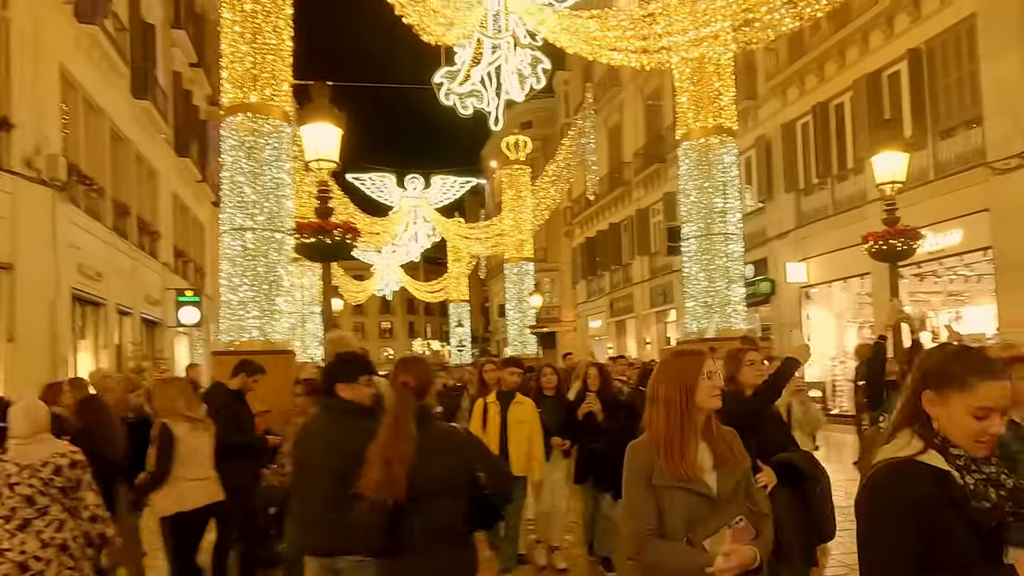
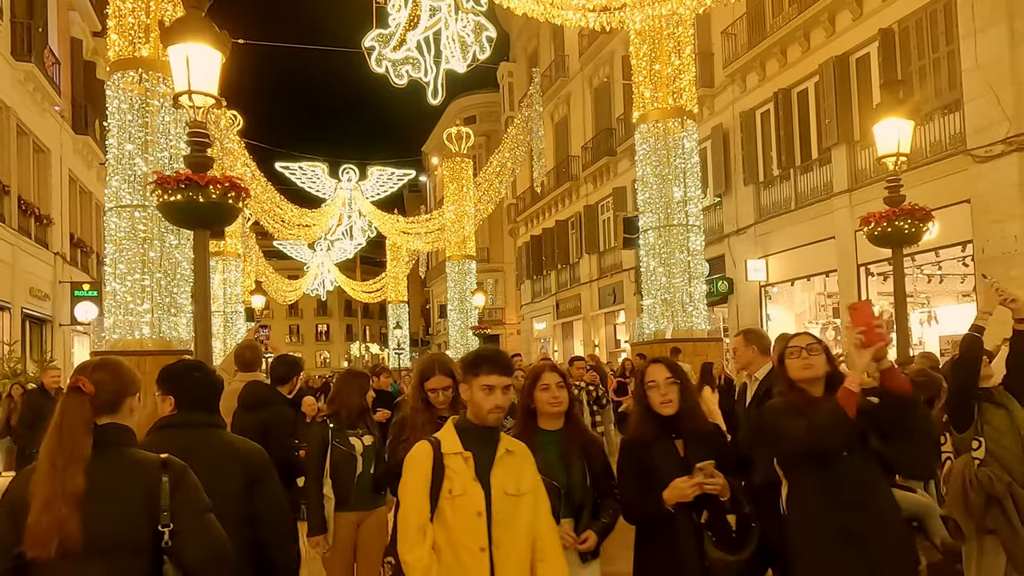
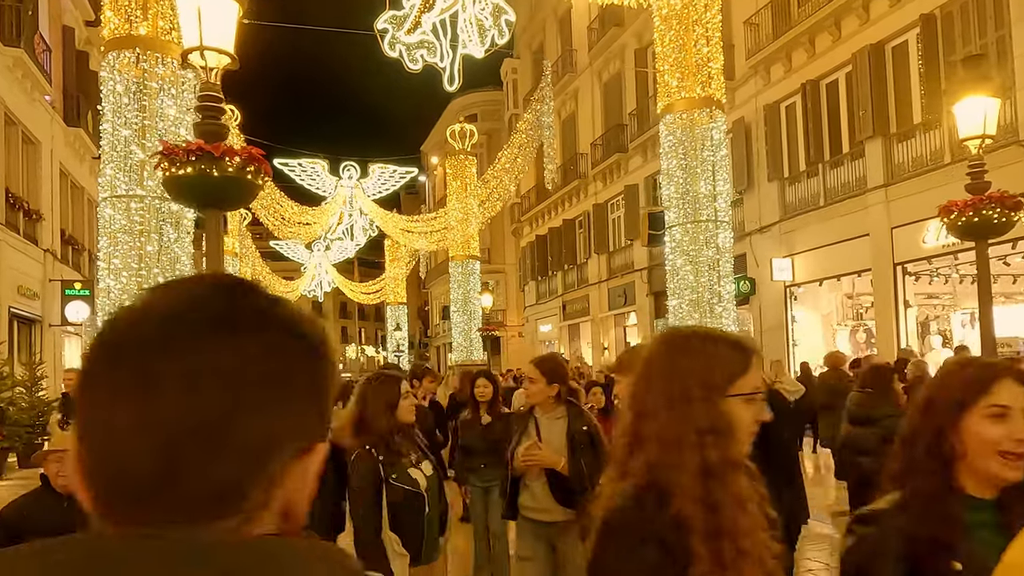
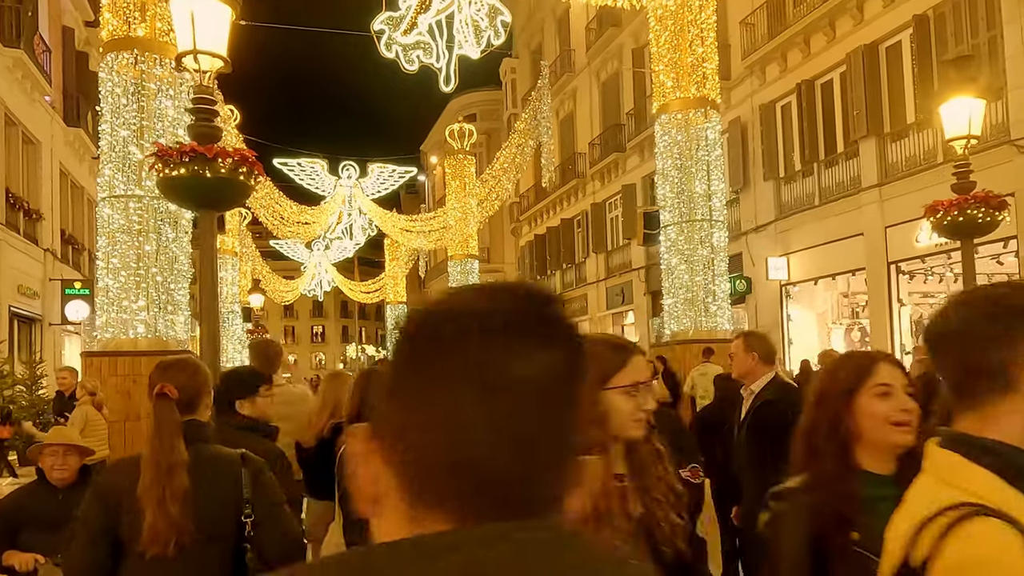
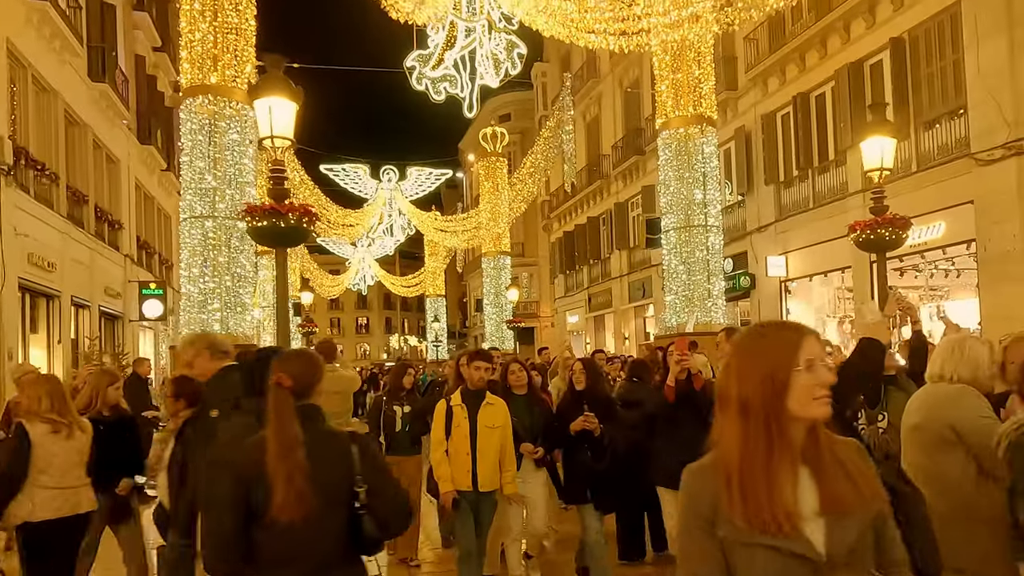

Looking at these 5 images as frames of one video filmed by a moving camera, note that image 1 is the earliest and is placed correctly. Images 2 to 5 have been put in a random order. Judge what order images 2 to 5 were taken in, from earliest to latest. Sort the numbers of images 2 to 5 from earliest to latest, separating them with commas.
5, 2, 4, 3
